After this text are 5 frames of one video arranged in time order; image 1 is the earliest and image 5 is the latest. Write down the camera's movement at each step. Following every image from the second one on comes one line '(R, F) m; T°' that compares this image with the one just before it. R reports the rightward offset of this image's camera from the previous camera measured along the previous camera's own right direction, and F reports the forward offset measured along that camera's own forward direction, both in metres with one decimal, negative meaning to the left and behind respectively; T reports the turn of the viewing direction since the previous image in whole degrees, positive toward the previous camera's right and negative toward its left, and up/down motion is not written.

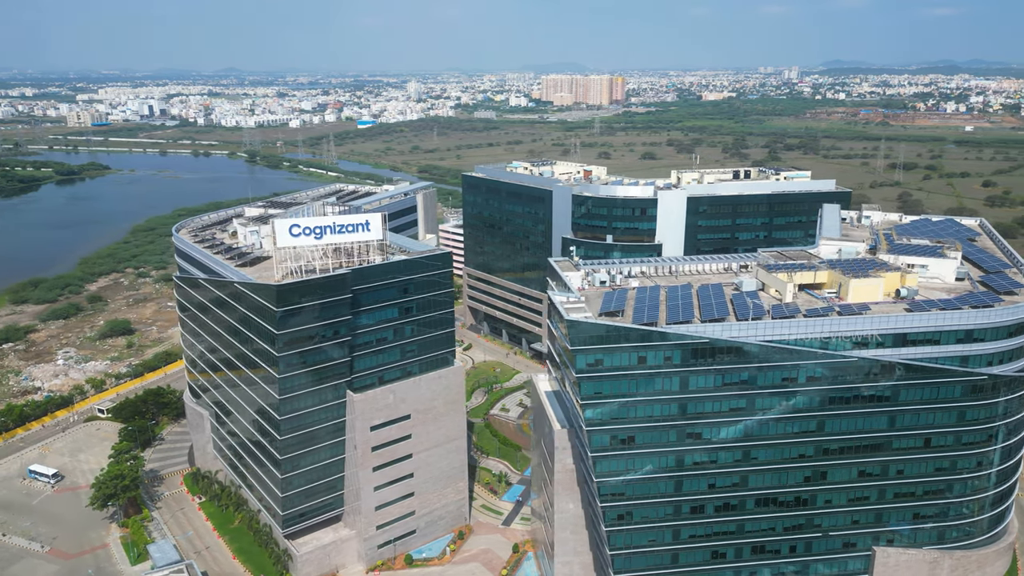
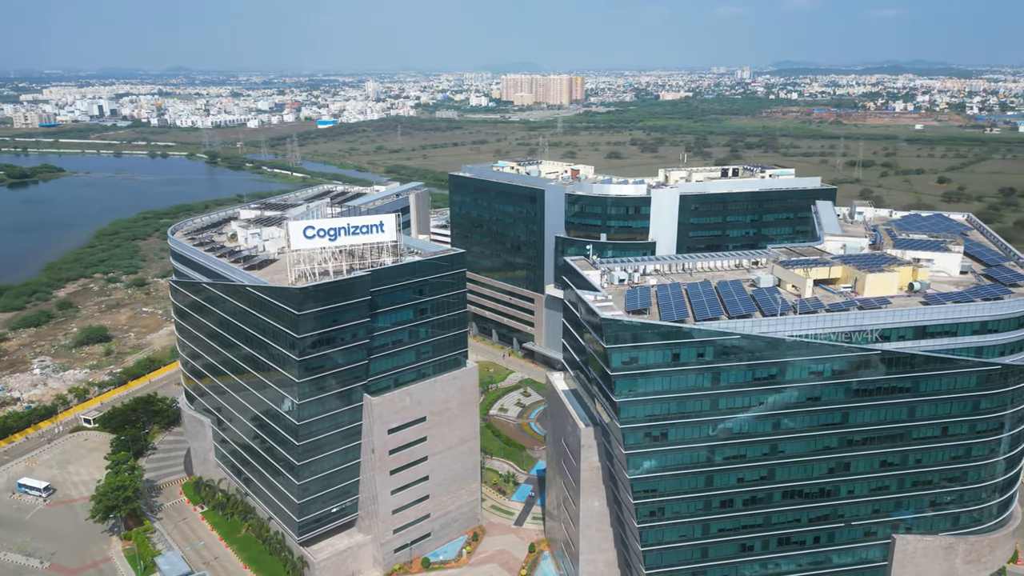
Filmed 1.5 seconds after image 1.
(-4.7, +0.2) m; +3°
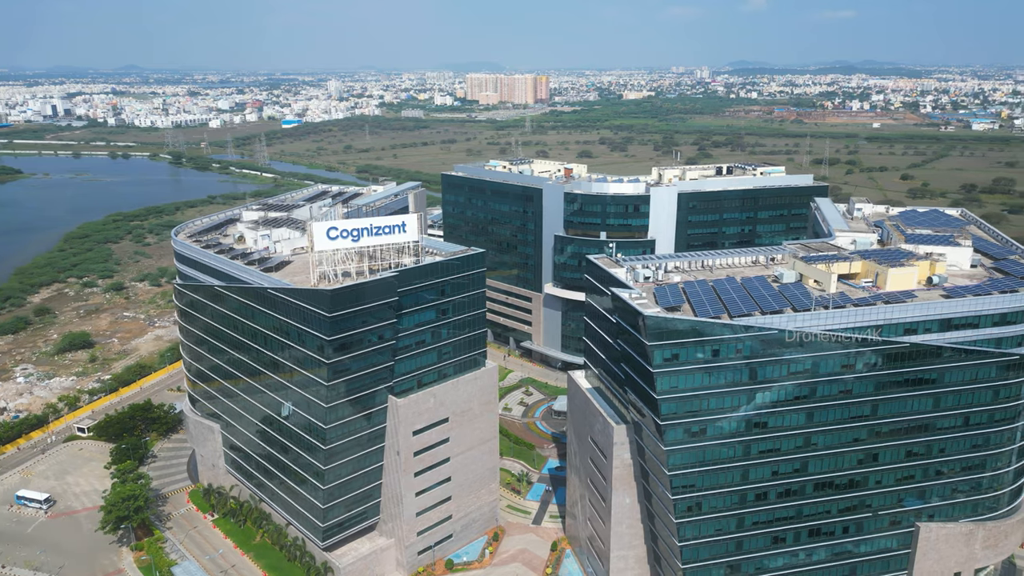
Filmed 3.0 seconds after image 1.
(-4.9, +0.2) m; +3°
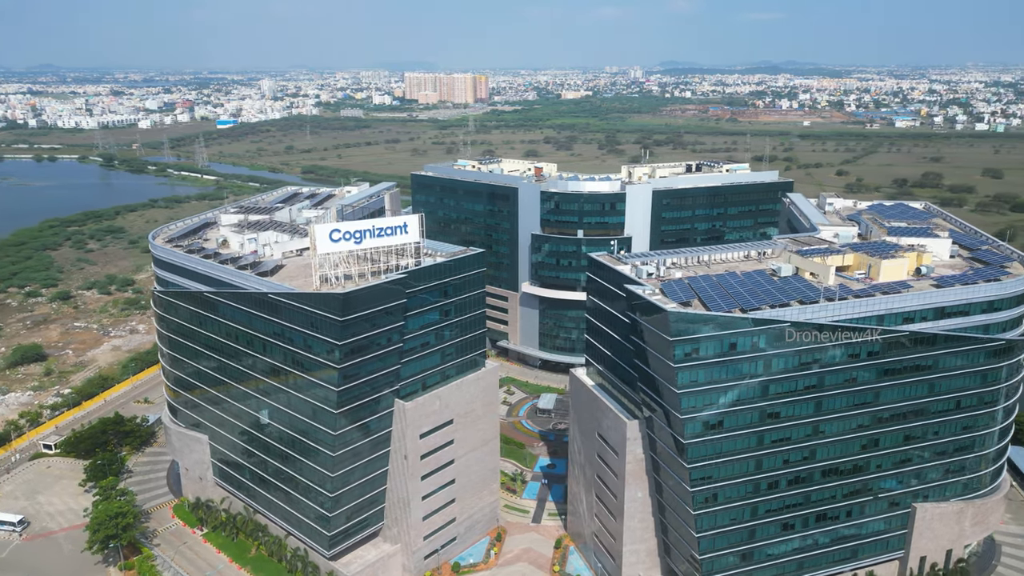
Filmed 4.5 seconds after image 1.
(-5.2, +0.3) m; +5°
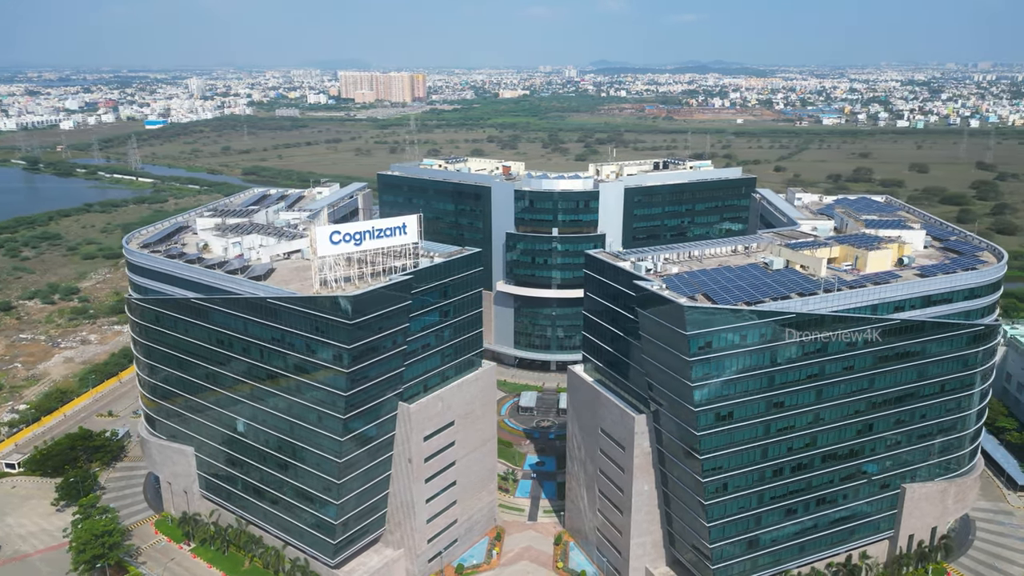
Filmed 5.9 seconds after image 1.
(-5.0, +0.3) m; +5°
